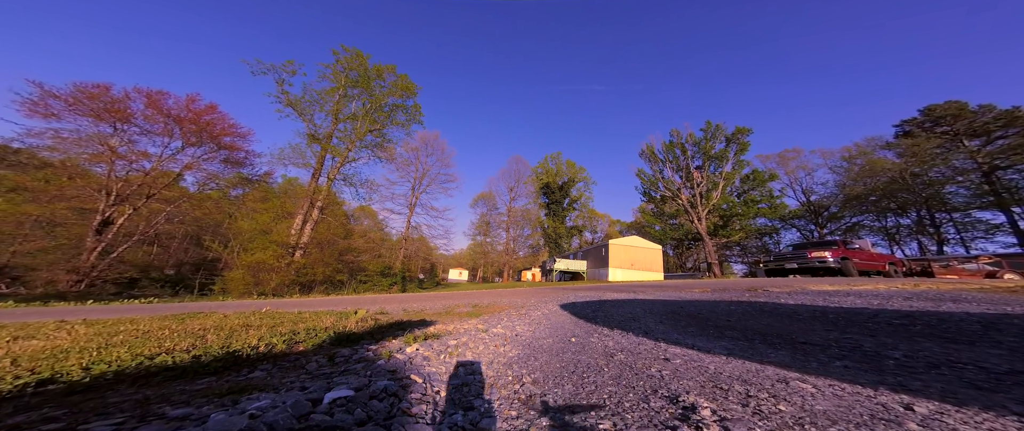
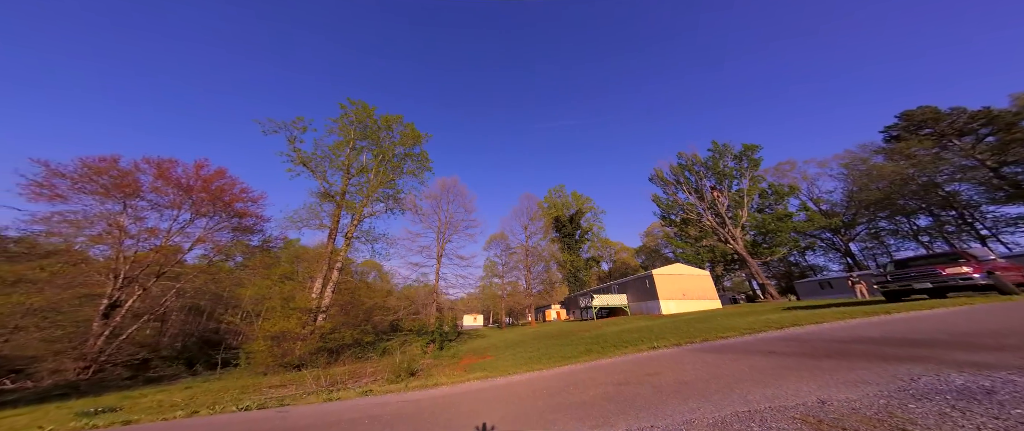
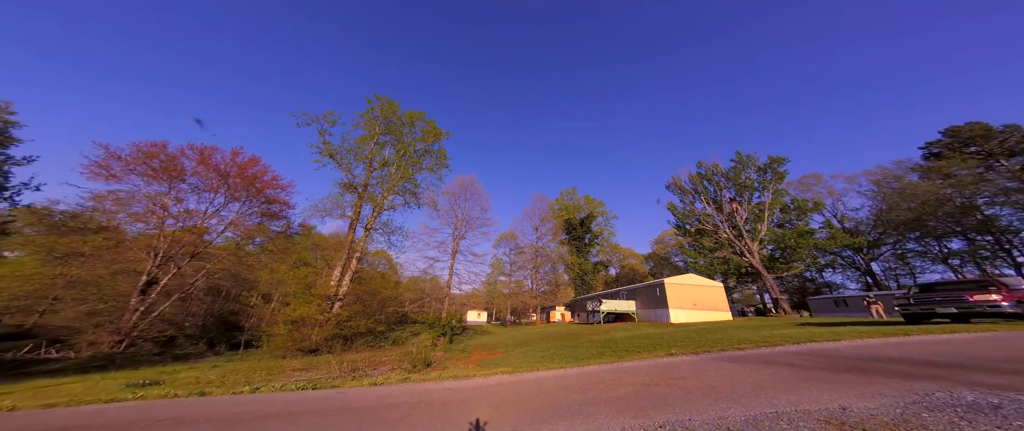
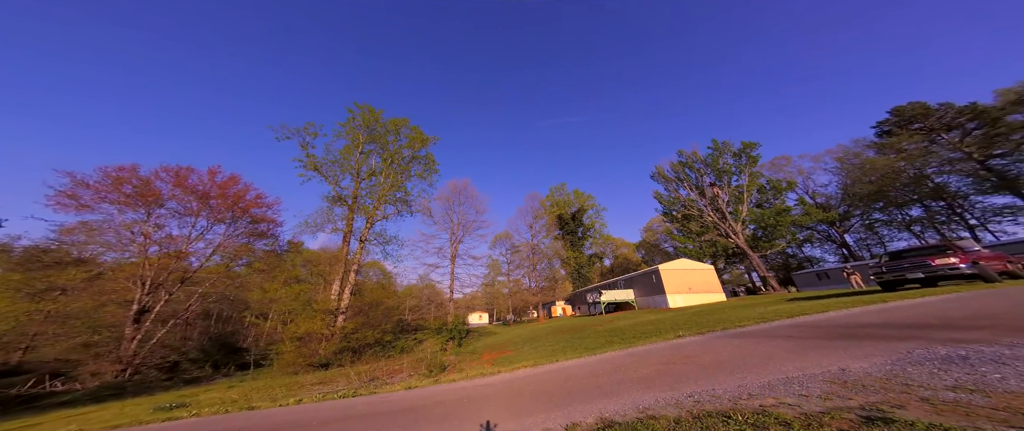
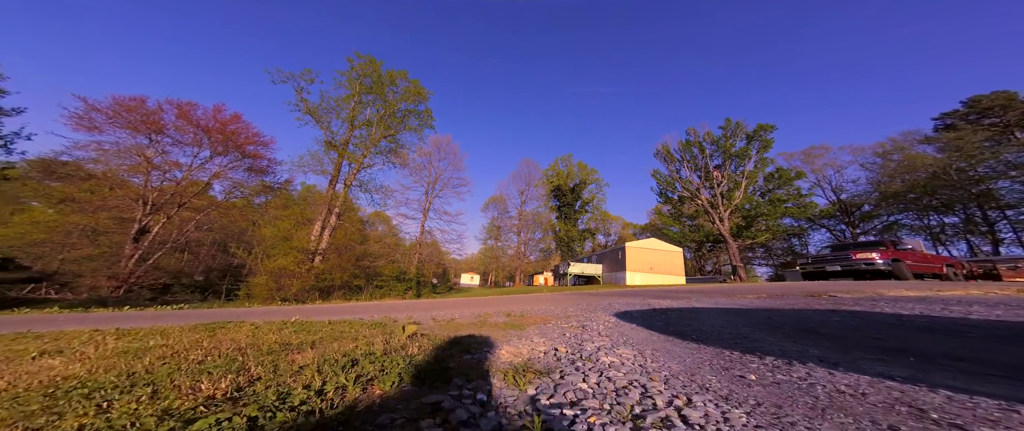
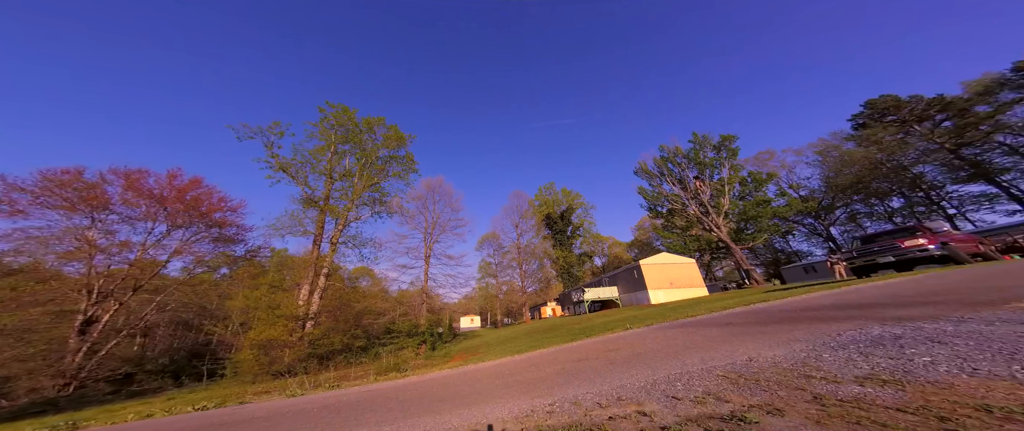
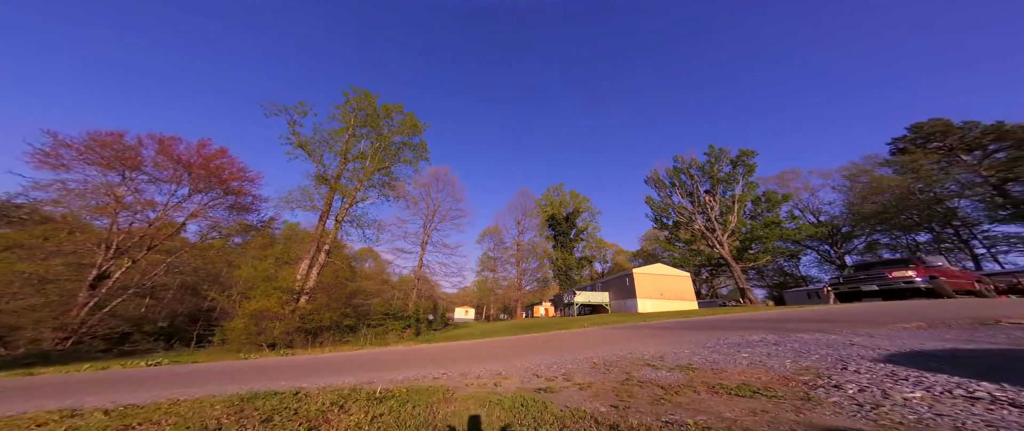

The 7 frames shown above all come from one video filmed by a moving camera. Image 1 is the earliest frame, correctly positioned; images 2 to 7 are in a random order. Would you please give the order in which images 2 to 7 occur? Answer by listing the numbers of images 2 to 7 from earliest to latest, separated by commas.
5, 7, 6, 2, 3, 4
